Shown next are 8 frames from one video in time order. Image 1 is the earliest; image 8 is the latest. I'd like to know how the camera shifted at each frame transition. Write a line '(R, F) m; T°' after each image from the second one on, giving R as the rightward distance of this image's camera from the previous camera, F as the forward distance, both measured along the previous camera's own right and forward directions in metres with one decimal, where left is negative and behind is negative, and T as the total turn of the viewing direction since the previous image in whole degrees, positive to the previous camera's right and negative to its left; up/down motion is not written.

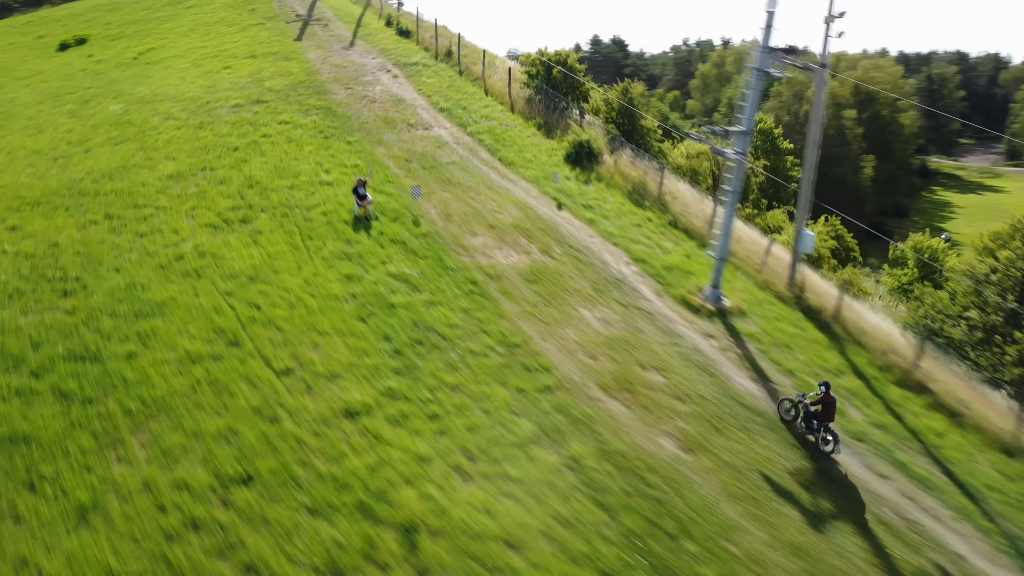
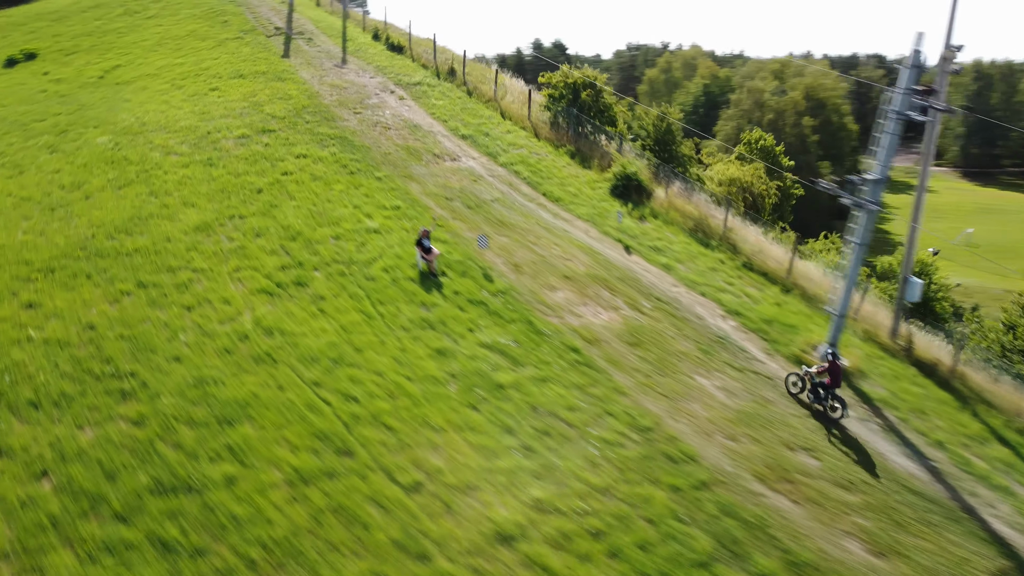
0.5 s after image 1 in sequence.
(-3.2, +2.0) m; +5°
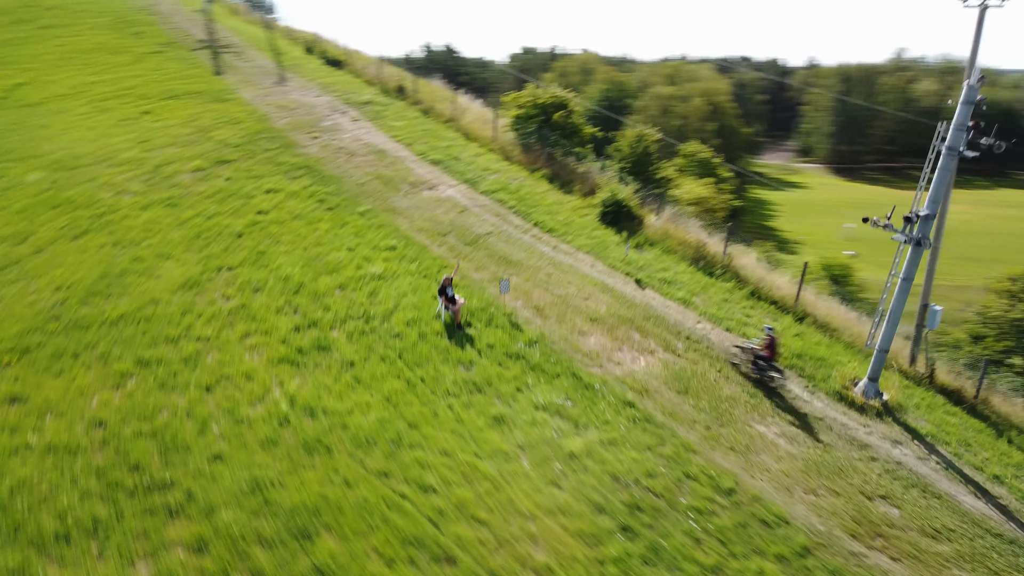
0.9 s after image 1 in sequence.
(-2.7, +1.3) m; +8°
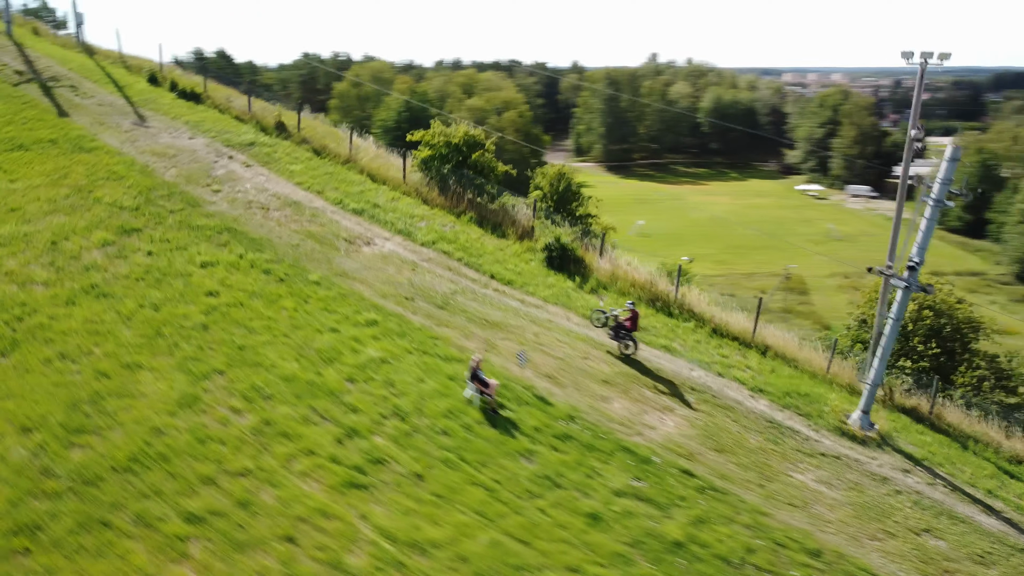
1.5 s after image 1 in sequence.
(-4.2, +1.4) m; +16°
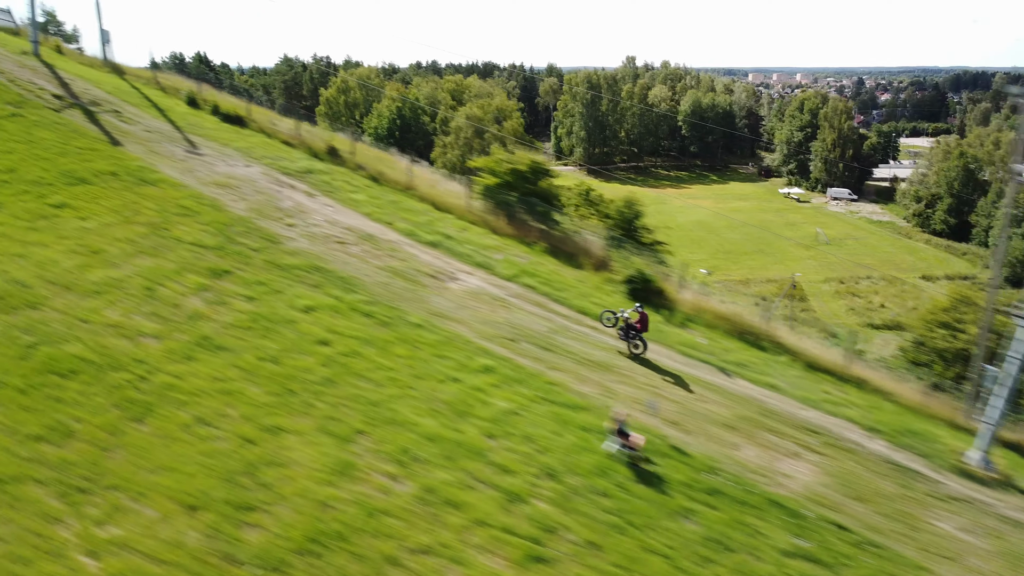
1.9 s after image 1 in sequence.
(-2.9, +0.5) m; +2°
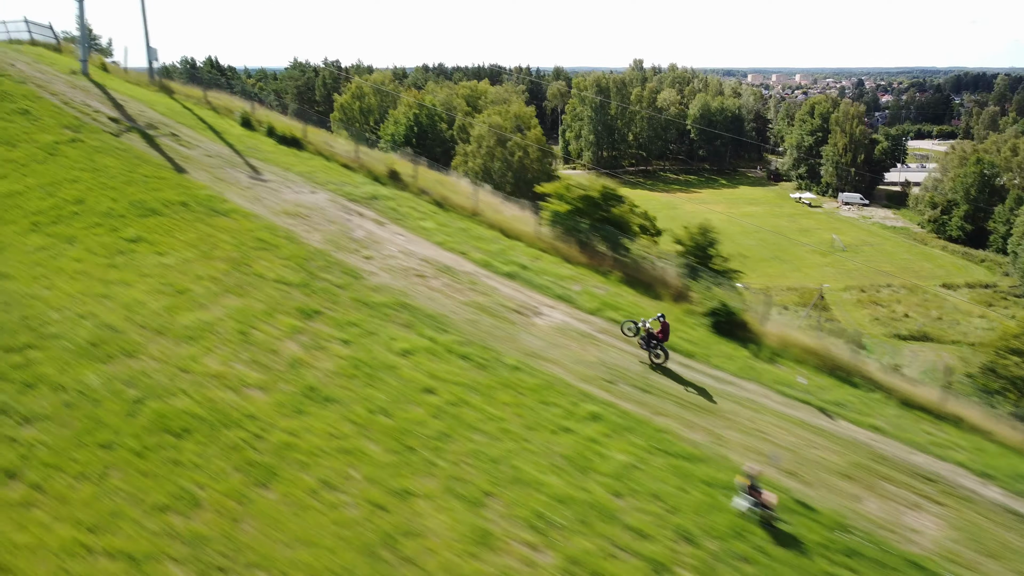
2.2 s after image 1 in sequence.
(-2.0, +0.6) m; 0°
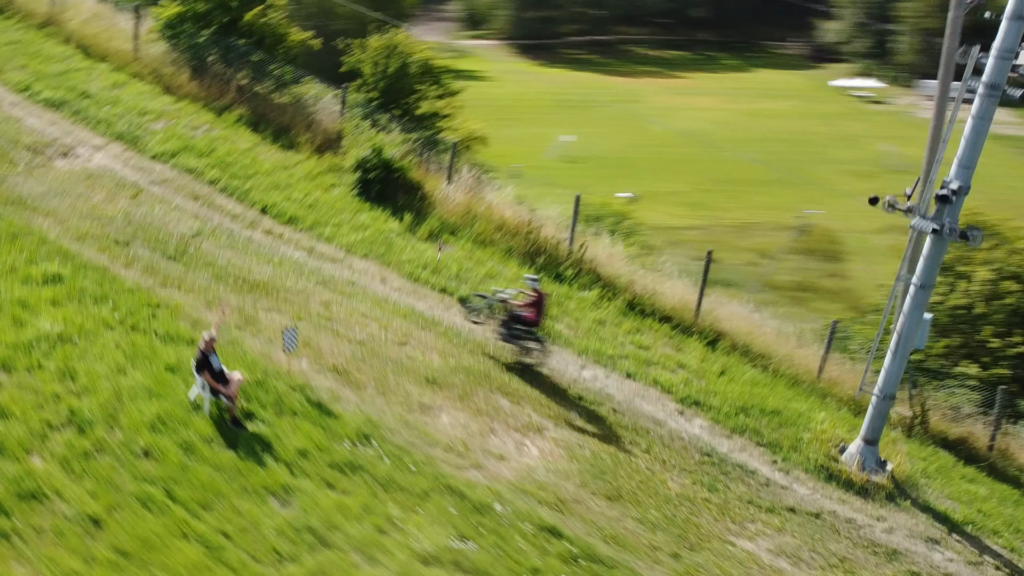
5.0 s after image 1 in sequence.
(-7.2, +2.3) m; +16°
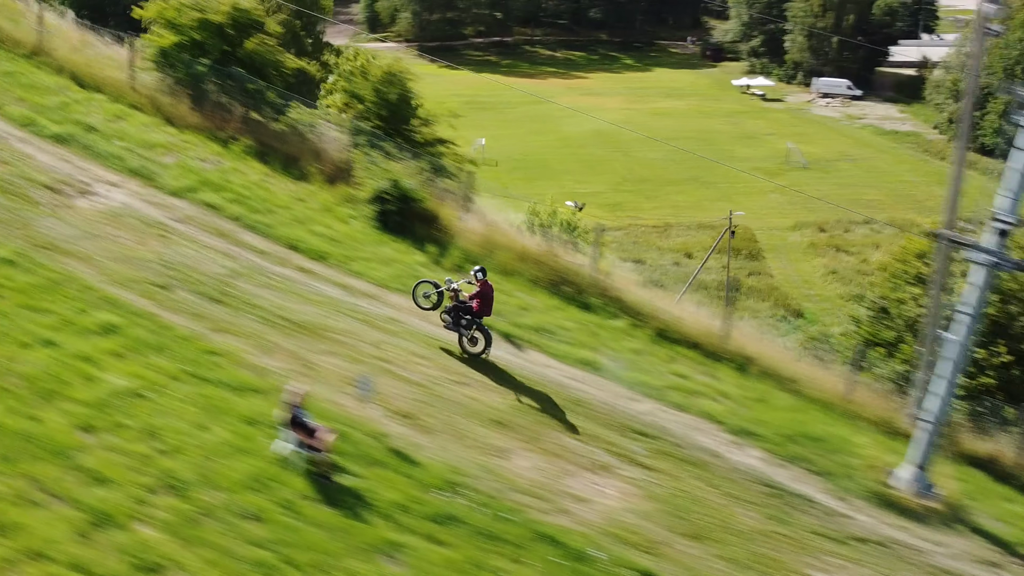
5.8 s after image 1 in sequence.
(-1.3, +0.1) m; +1°
